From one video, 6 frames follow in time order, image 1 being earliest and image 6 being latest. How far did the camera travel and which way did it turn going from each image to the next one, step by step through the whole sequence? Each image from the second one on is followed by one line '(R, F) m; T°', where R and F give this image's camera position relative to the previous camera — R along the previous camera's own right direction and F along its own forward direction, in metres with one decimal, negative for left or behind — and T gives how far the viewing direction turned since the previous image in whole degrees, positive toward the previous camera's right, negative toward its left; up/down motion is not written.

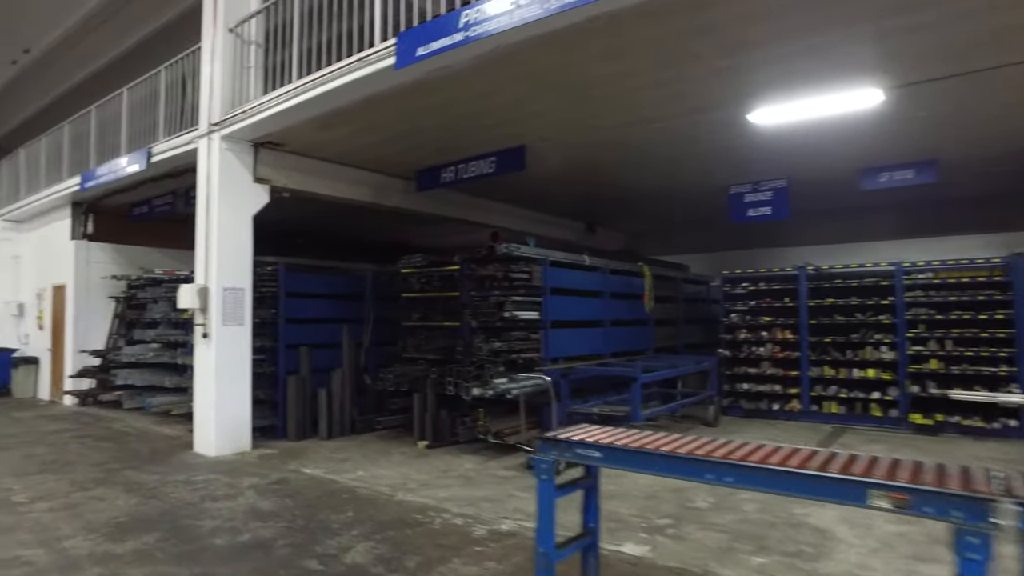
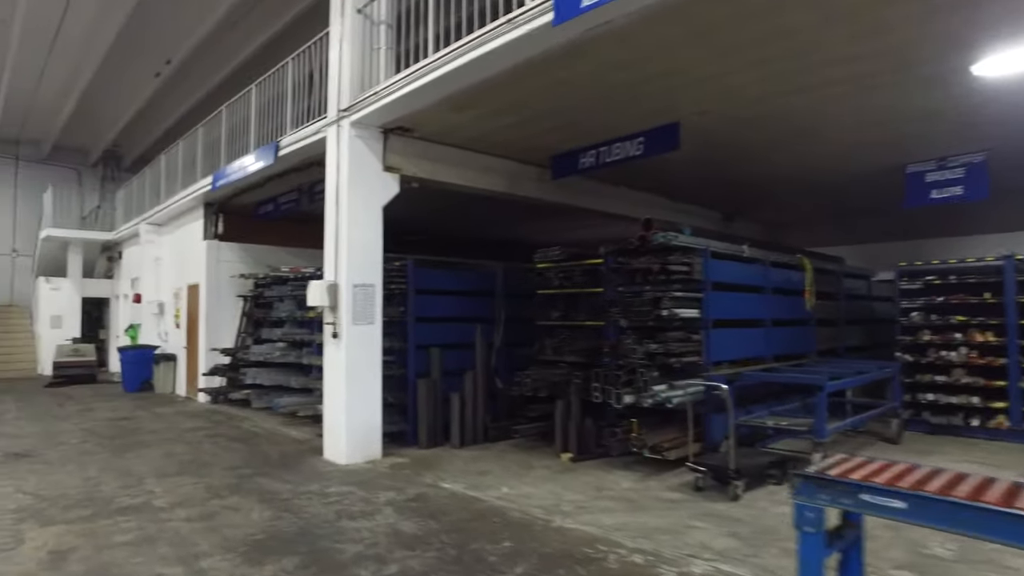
(-0.4, +0.6) m; -8°
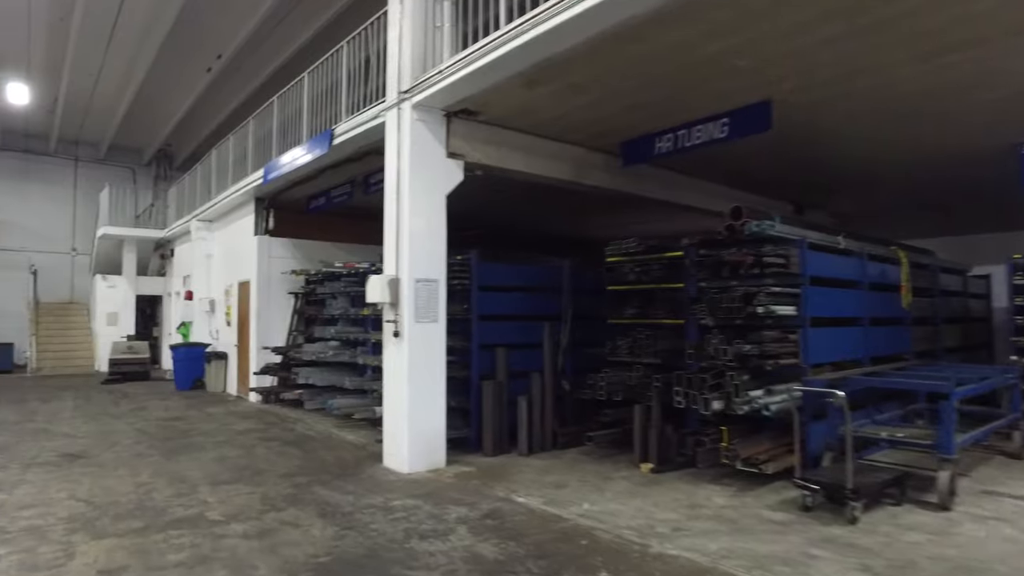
(-0.2, +0.5) m; -3°
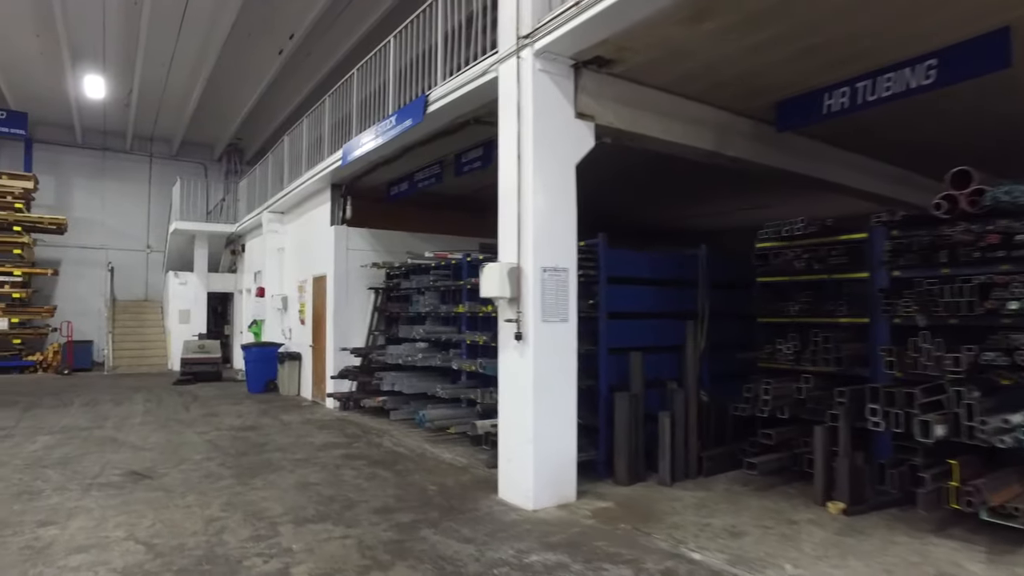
(-0.5, +1.1) m; -5°
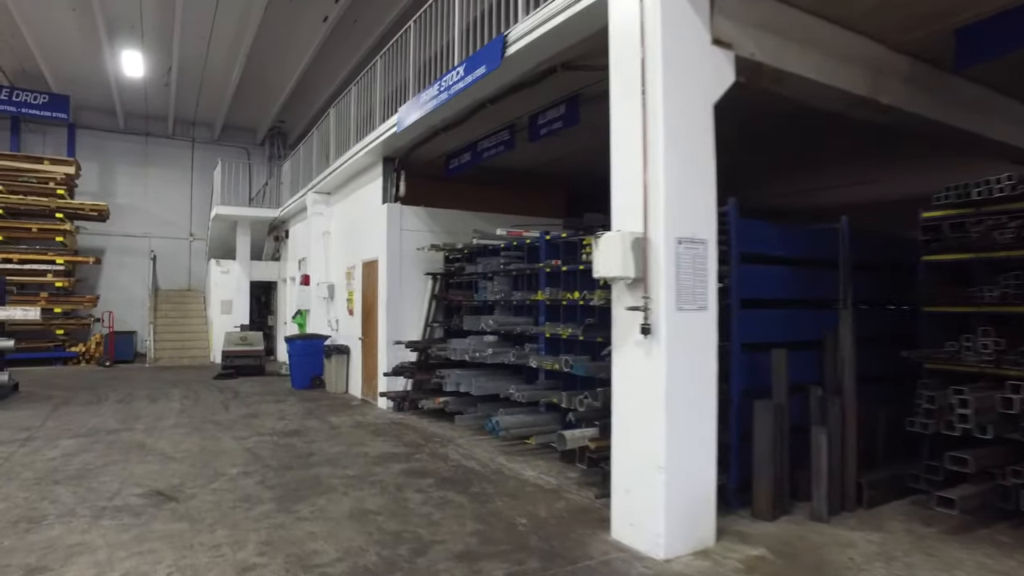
(-0.4, +1.0) m; -3°
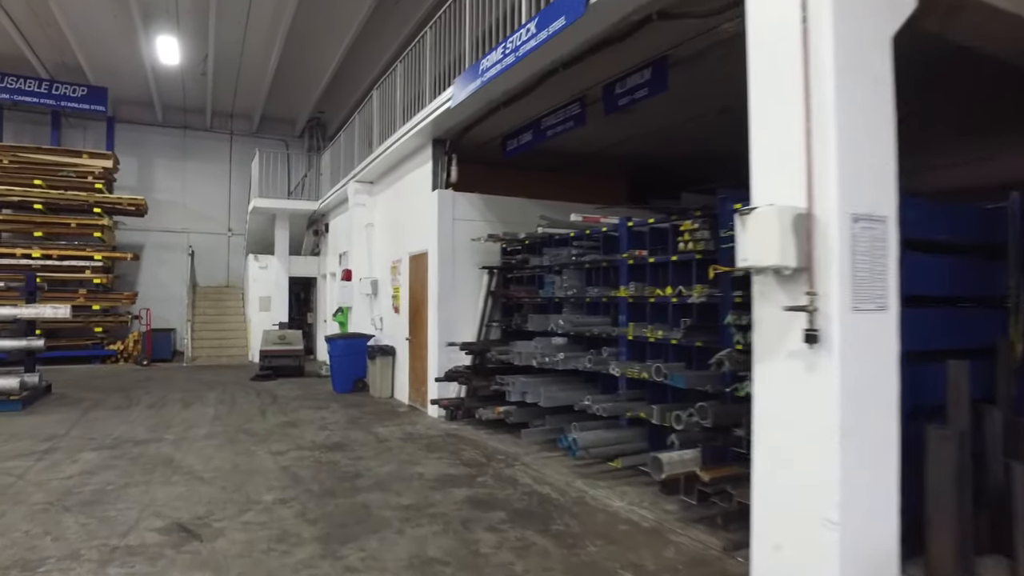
(-0.3, +0.8) m; -3°
